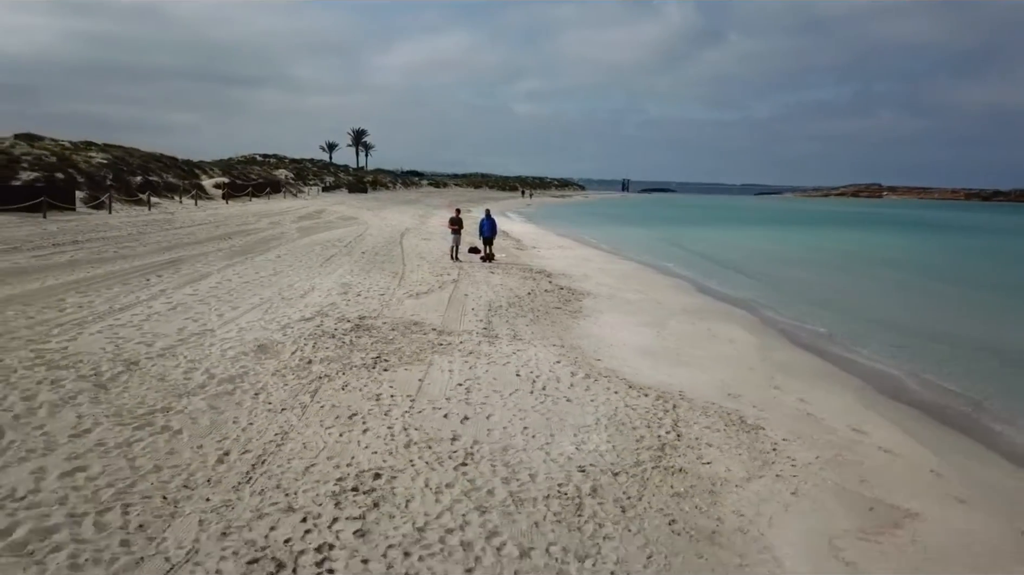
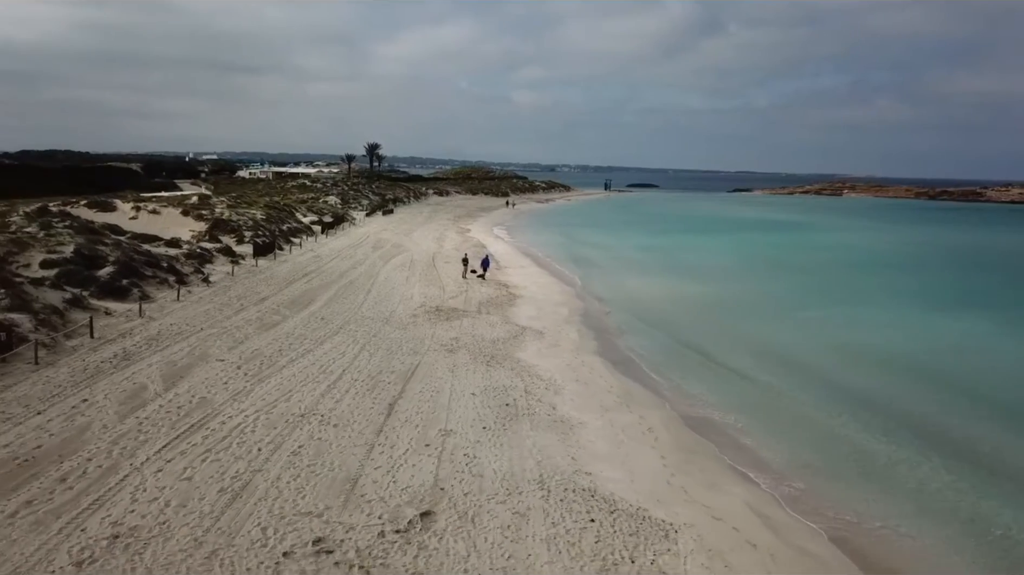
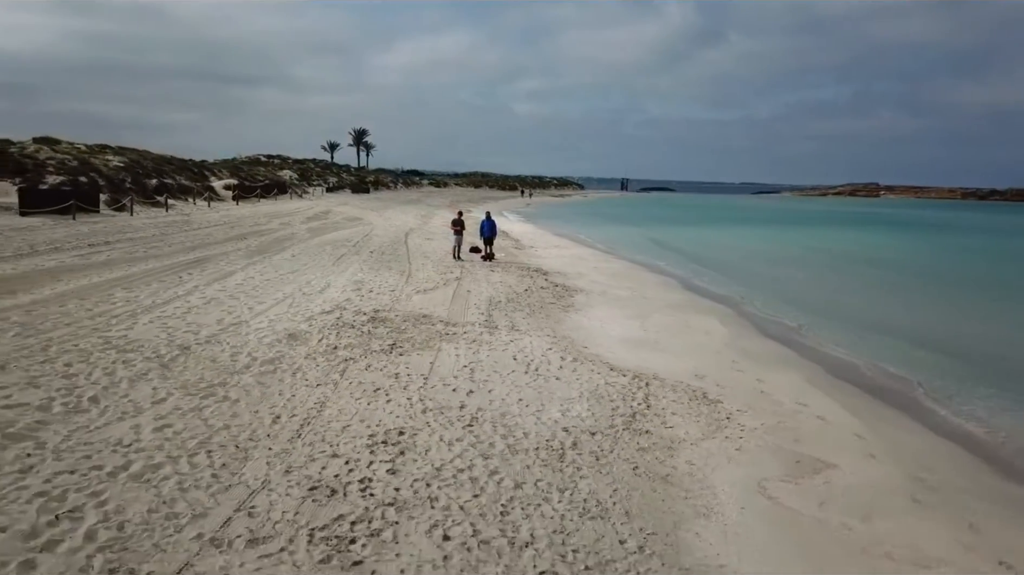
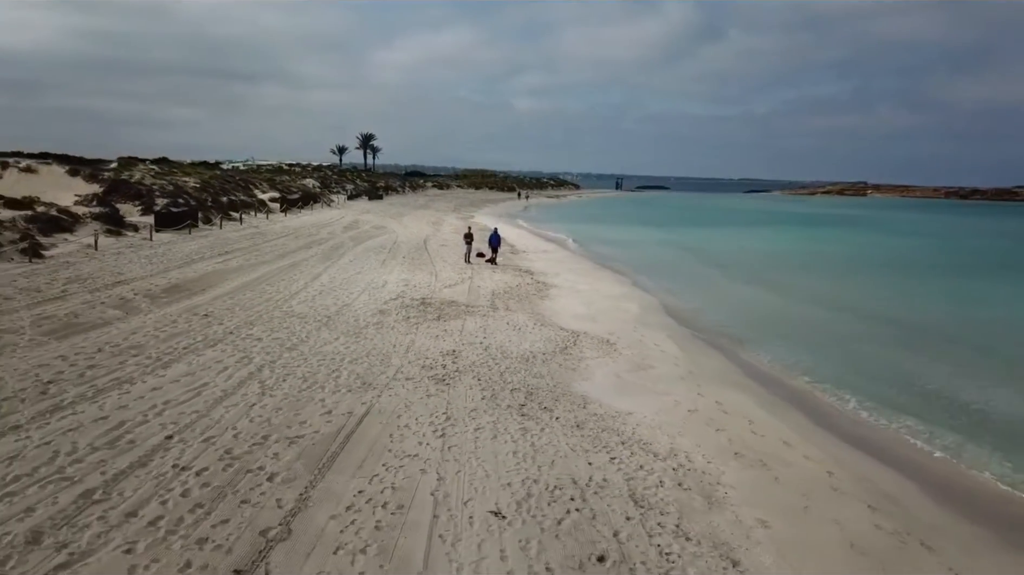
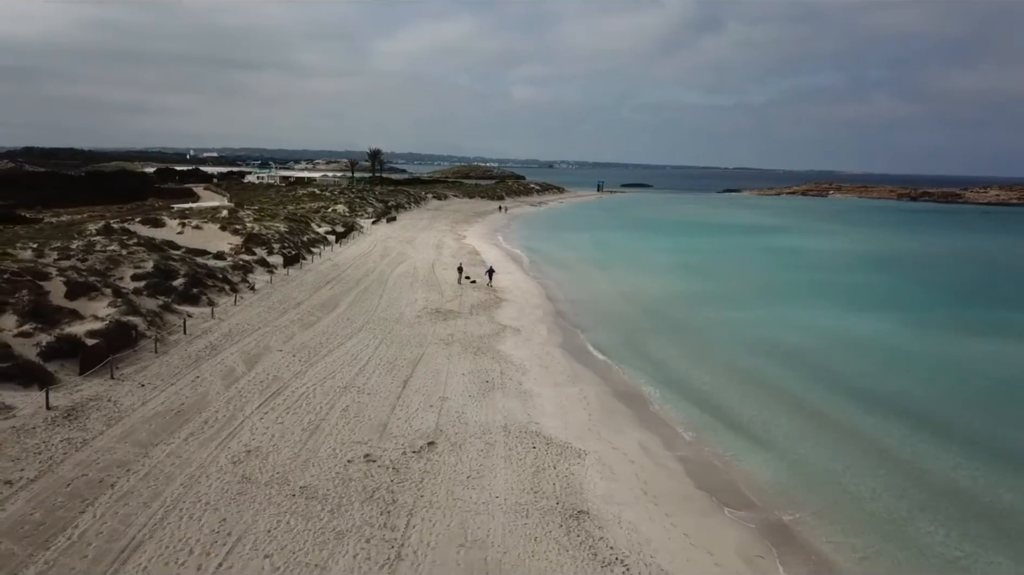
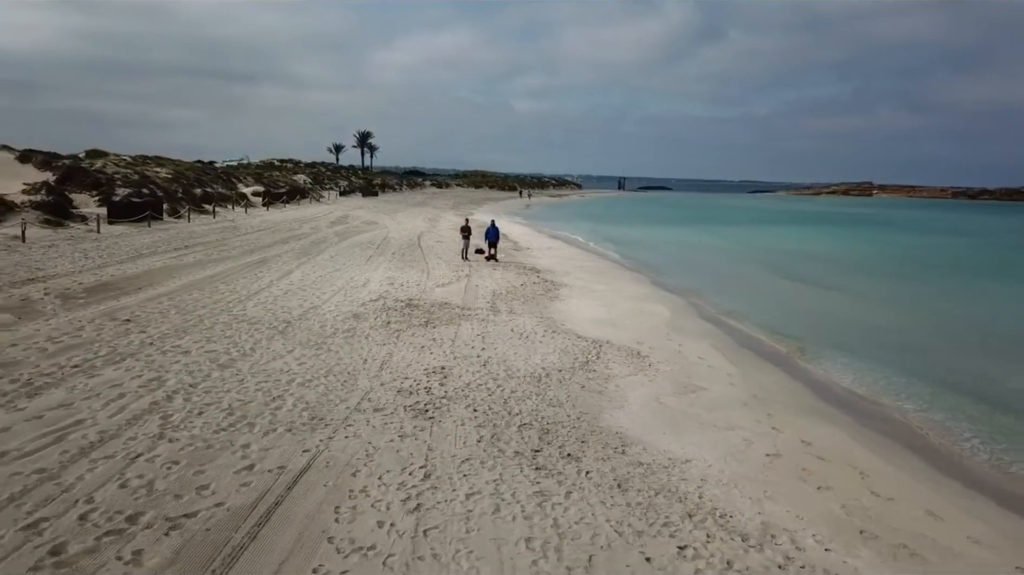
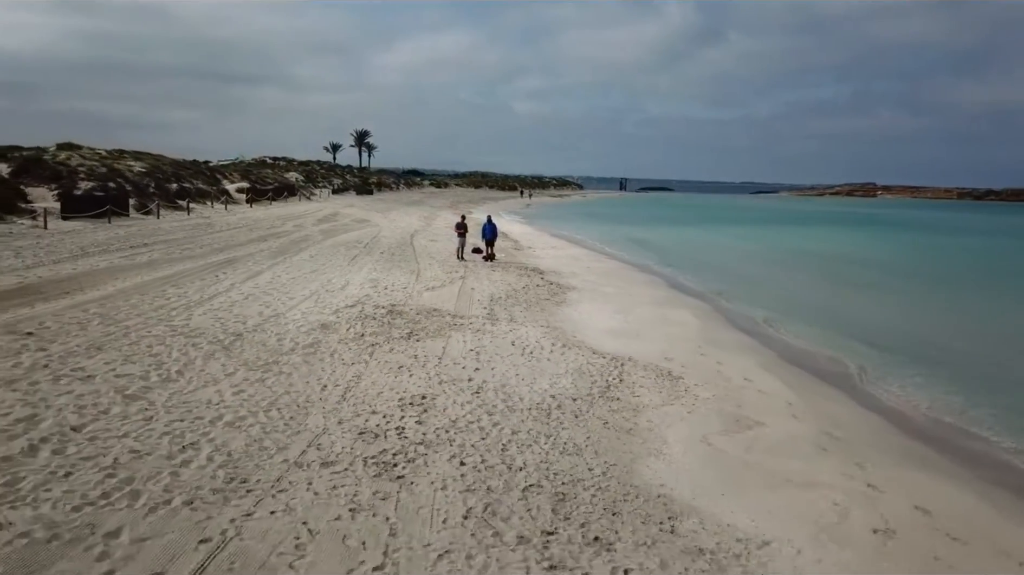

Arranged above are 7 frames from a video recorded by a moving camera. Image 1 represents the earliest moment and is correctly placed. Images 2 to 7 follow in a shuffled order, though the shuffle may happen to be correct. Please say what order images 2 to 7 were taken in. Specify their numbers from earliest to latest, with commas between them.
3, 7, 6, 4, 2, 5
